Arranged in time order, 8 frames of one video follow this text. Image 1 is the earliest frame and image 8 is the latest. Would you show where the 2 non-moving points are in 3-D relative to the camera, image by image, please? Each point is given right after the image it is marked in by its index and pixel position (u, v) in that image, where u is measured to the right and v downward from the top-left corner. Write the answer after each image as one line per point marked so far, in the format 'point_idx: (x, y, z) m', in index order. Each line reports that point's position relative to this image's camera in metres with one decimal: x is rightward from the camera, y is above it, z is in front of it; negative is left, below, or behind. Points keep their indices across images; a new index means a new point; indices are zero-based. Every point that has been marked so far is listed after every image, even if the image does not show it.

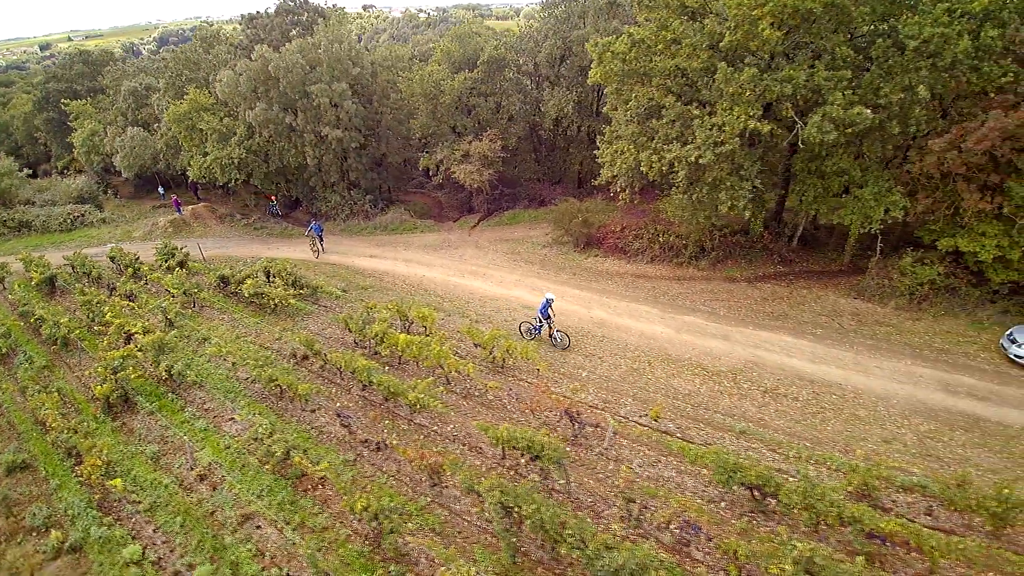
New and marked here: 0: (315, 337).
0: (-17.1, -4.3, +15.5) m
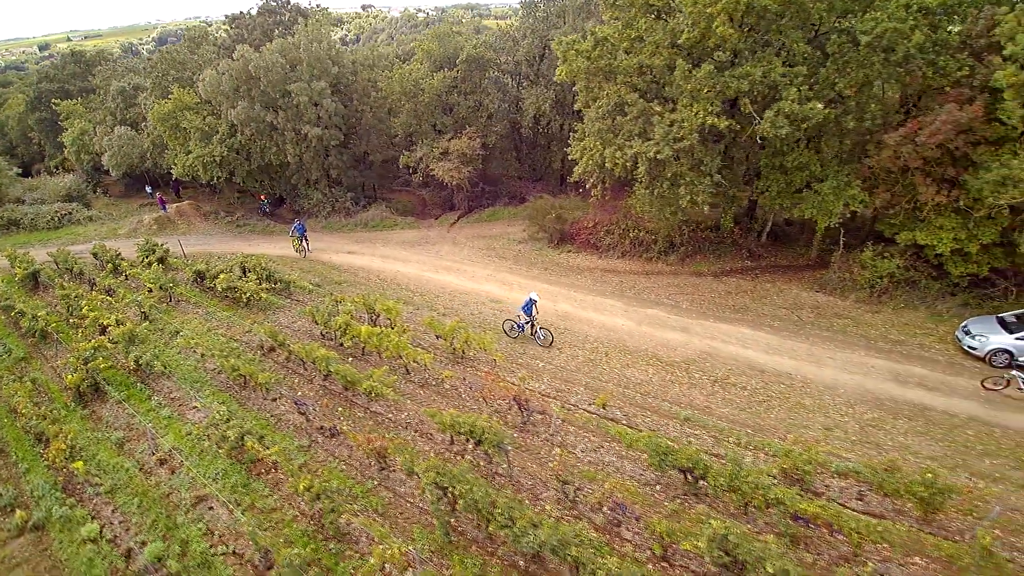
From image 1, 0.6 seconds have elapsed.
0: (-20.5, -3.7, +15.9) m
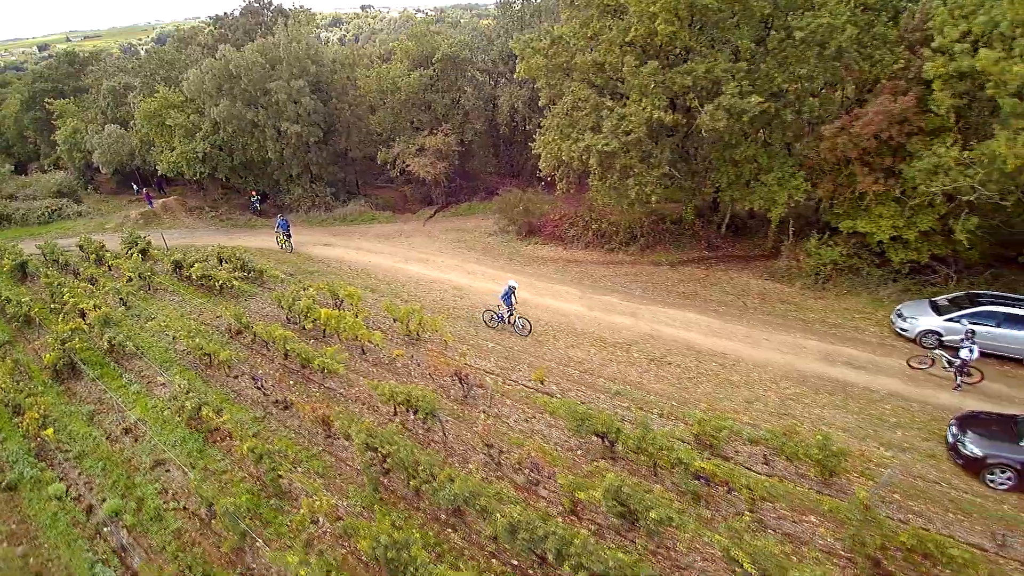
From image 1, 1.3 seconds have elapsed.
0: (-24.7, -2.5, +16.7) m
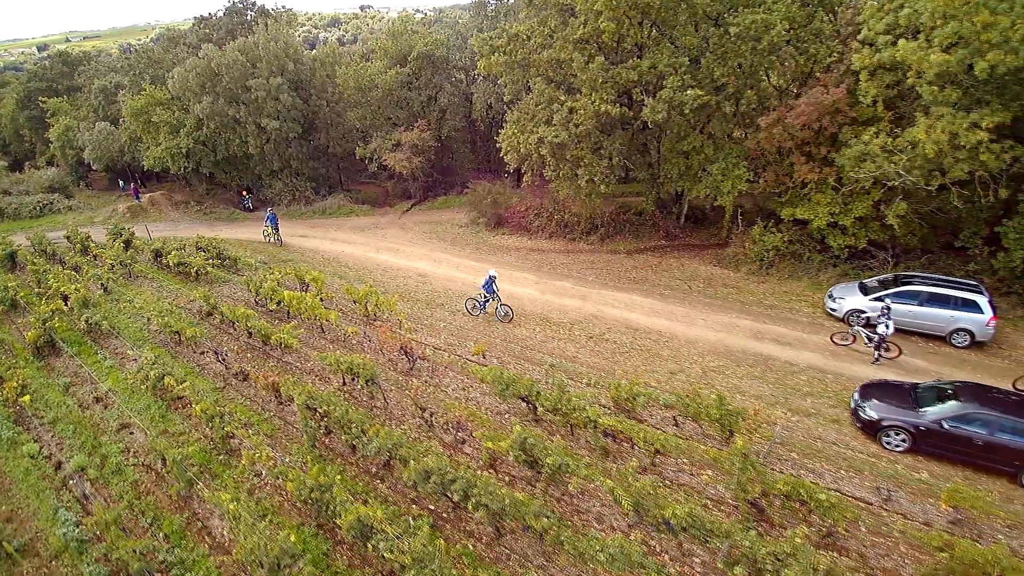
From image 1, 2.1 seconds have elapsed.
0: (-29.3, -0.9, +17.8) m
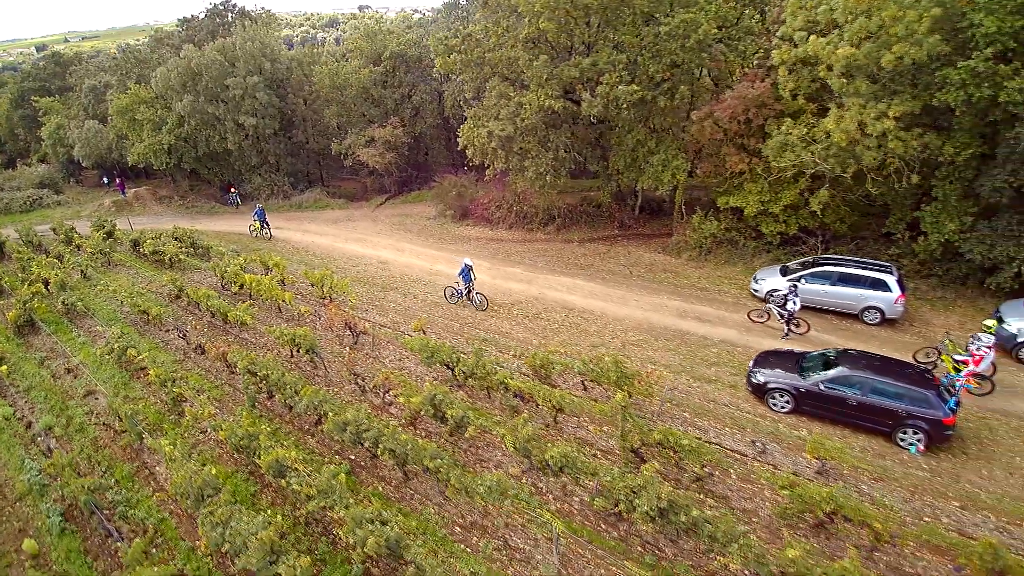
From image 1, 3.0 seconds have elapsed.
0: (-34.7, +0.7, +19.0) m
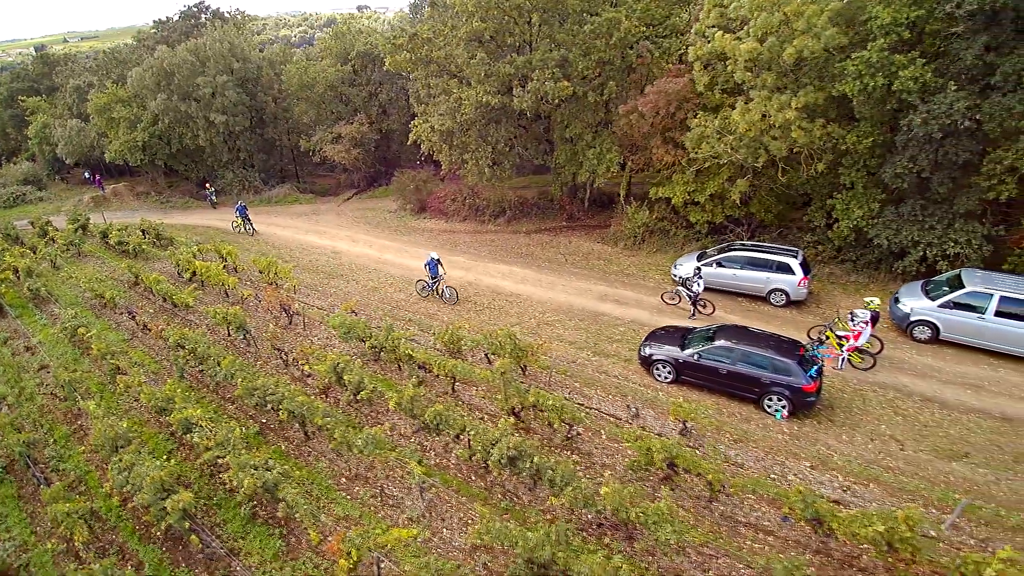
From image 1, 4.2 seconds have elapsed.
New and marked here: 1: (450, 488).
0: (-41.6, +2.1, +20.2) m
1: (-3.4, -11.1, +9.6) m
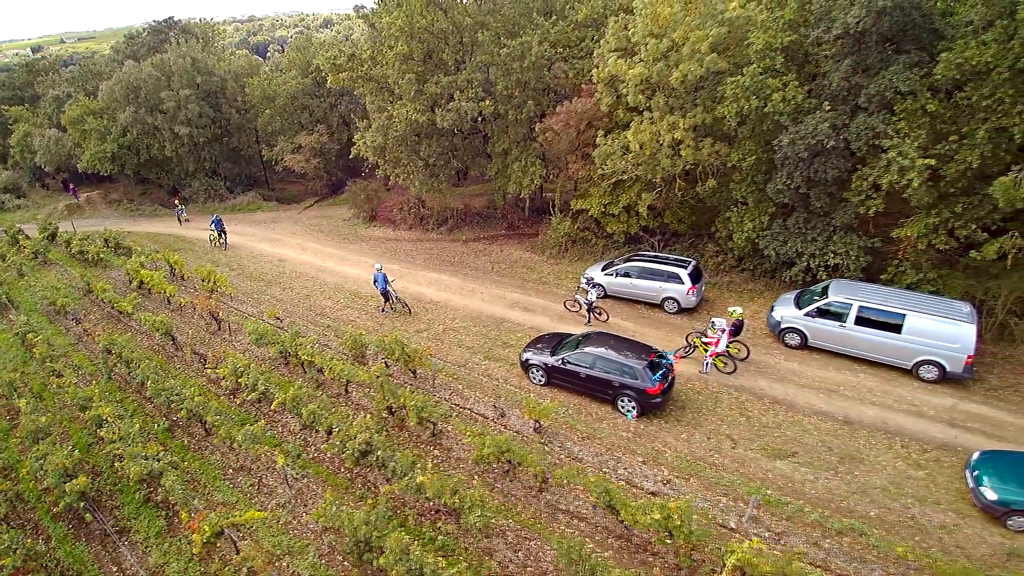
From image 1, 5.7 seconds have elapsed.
0: (-50.3, +1.3, +21.7) m
1: (-12.2, -12.0, +11.0) m
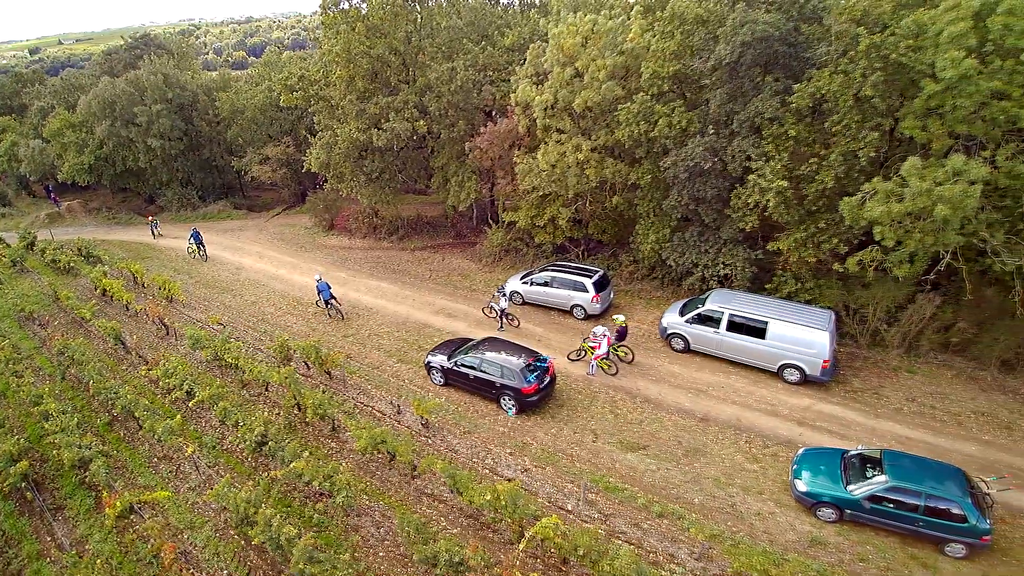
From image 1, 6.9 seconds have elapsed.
0: (-58.9, +0.4, +23.5) m
1: (-20.8, -12.9, +12.8) m
